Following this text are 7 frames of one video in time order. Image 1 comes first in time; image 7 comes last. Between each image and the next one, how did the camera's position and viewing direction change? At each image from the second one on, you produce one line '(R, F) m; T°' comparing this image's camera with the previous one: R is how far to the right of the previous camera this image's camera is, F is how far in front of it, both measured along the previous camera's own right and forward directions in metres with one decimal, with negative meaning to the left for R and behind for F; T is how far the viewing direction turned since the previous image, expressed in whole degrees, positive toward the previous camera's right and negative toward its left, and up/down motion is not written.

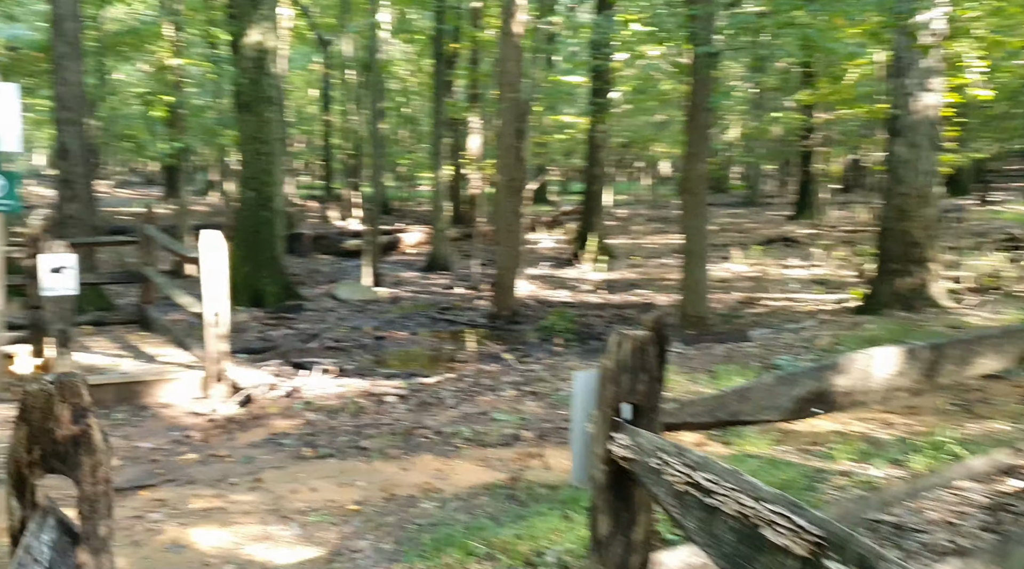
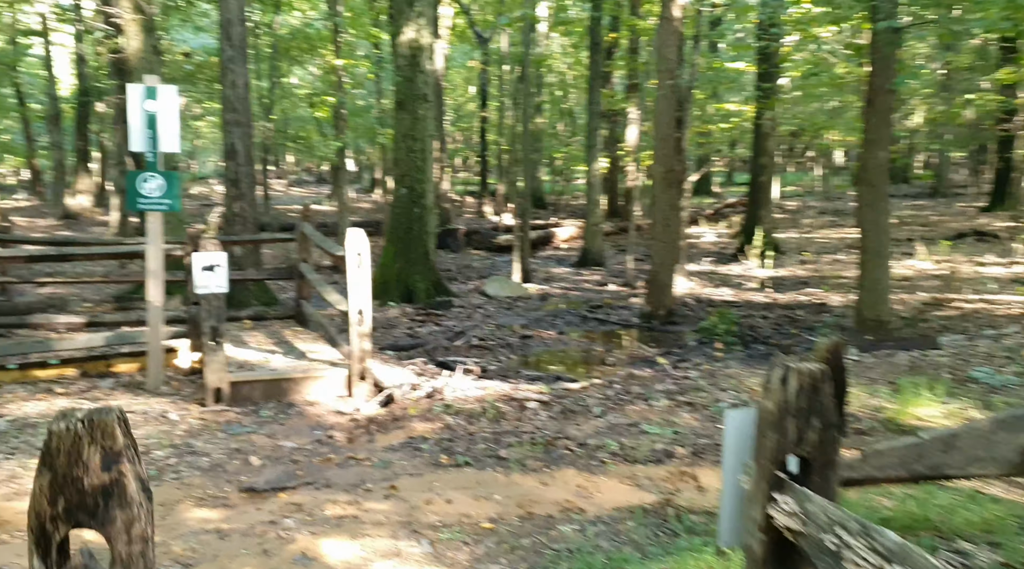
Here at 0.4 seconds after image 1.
(+0.1, +0.5) m; -11°
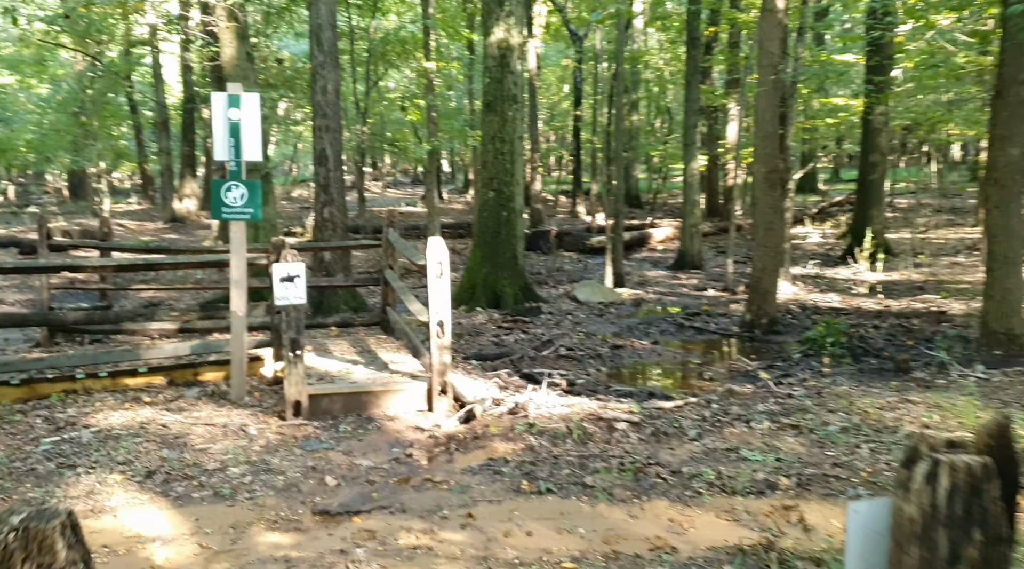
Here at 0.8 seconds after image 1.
(+0.1, +0.4) m; -6°
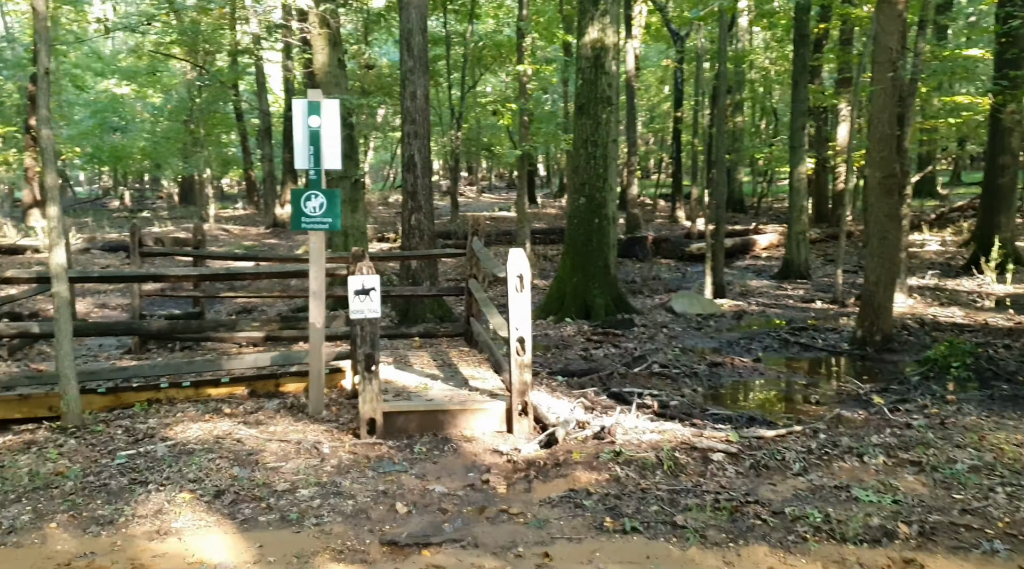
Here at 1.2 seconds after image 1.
(+0.1, +0.4) m; -7°
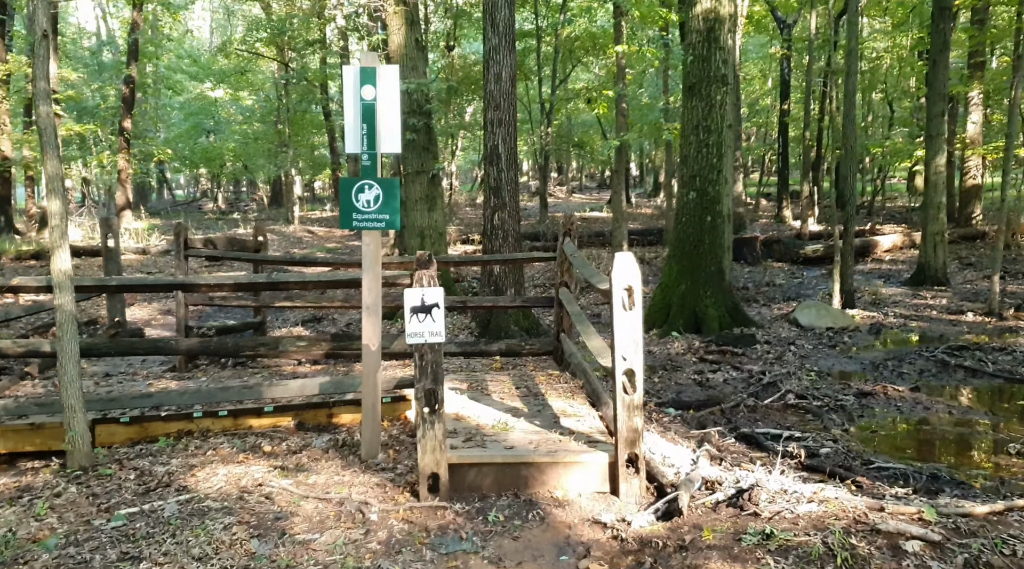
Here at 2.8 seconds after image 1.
(-0.1, +1.6) m; -6°
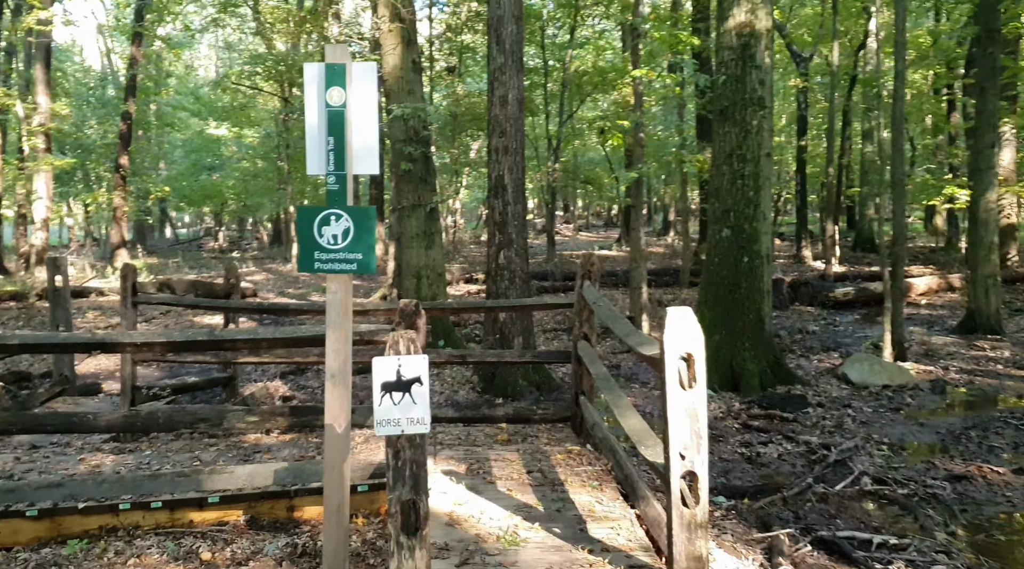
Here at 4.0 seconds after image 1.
(0.0, +1.4) m; 0°
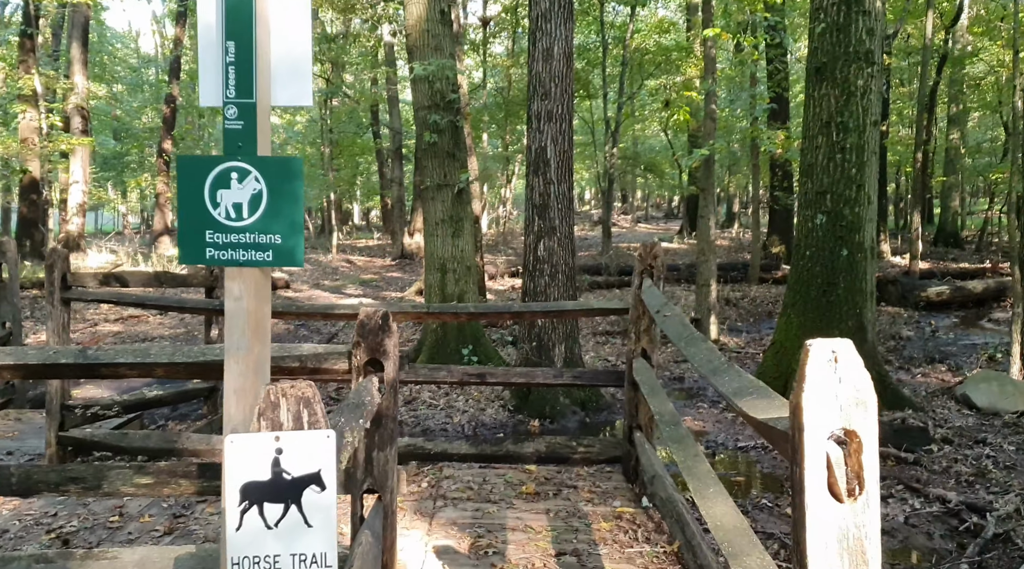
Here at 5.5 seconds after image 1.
(+0.1, +1.7) m; -4°
